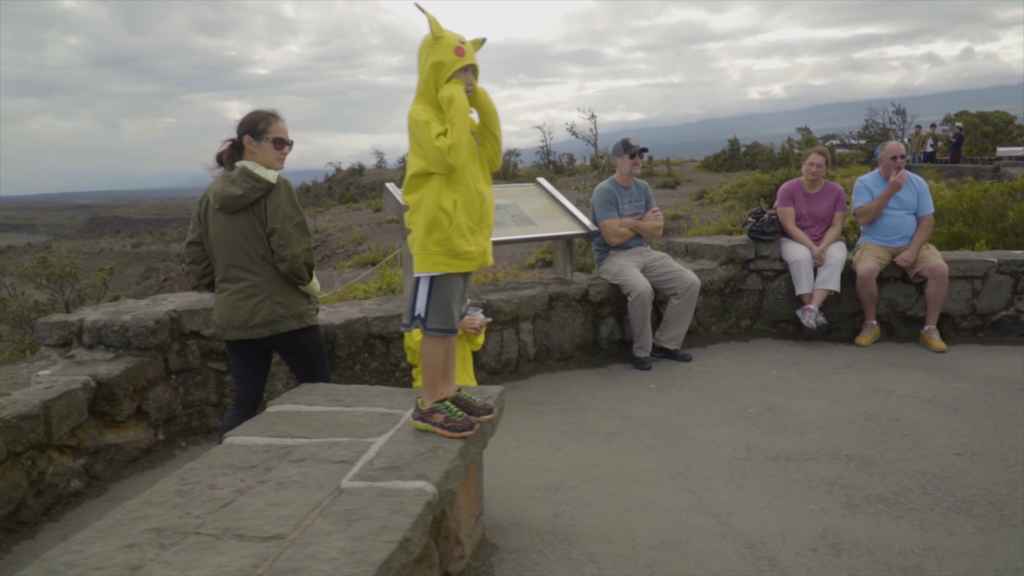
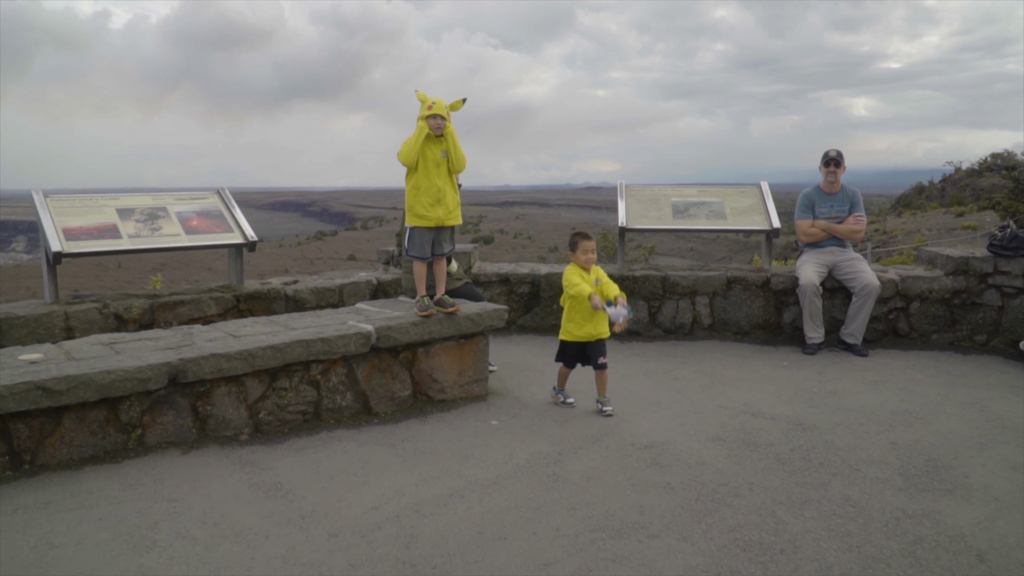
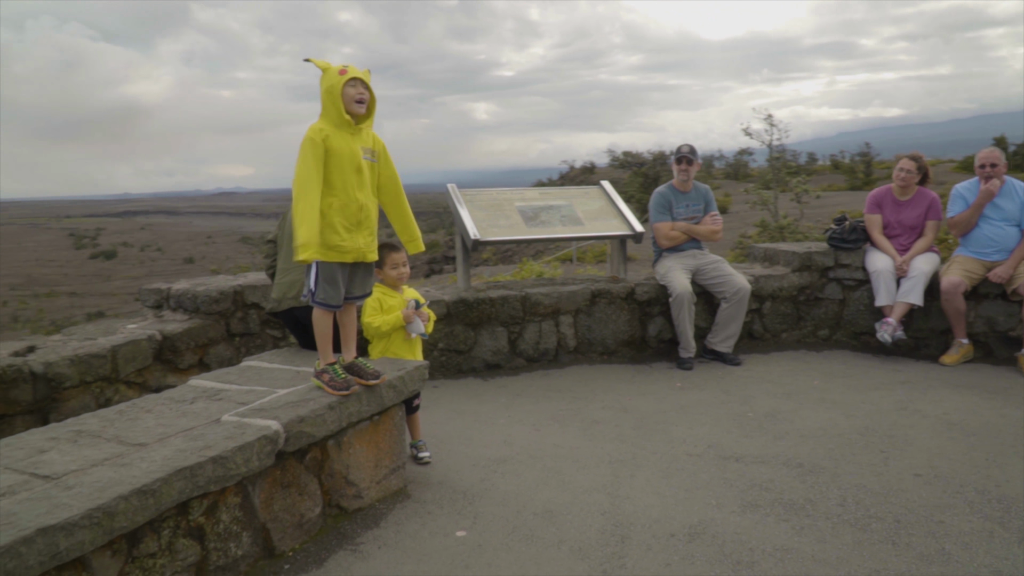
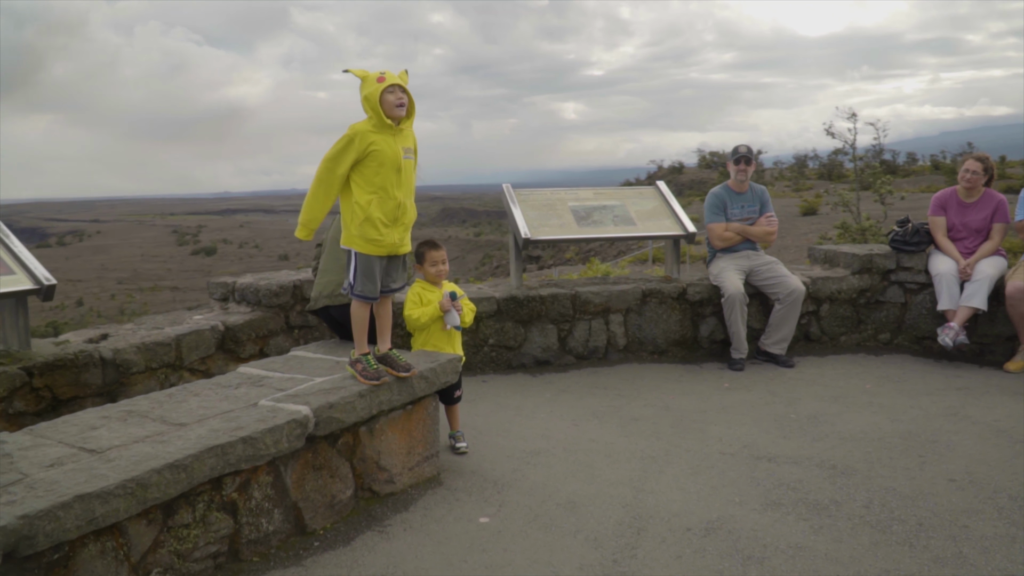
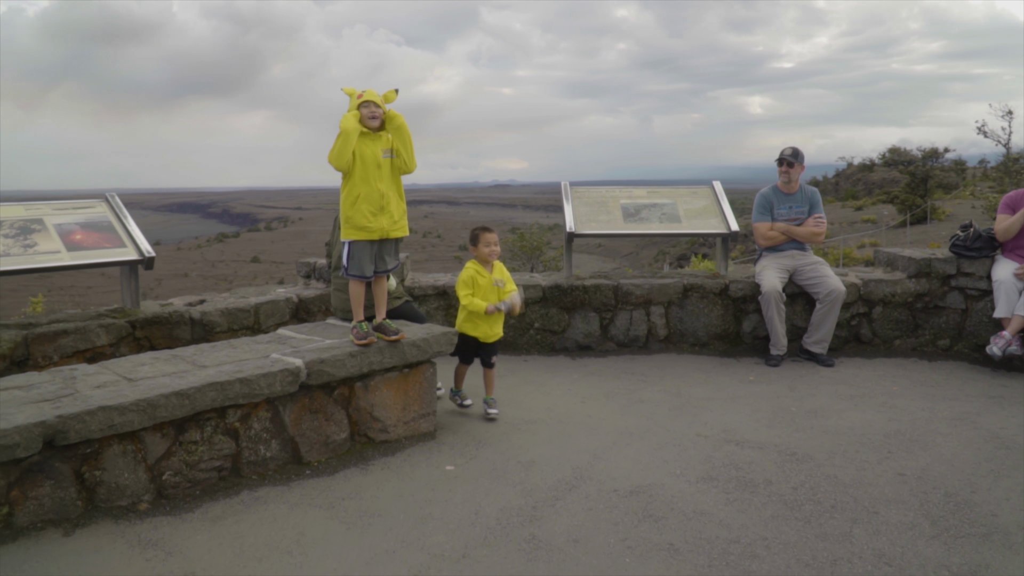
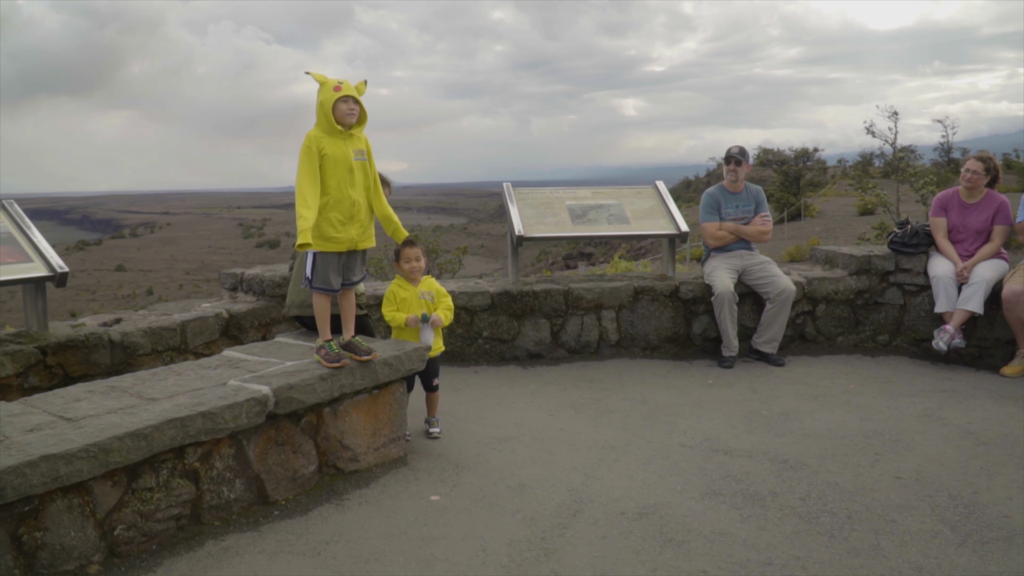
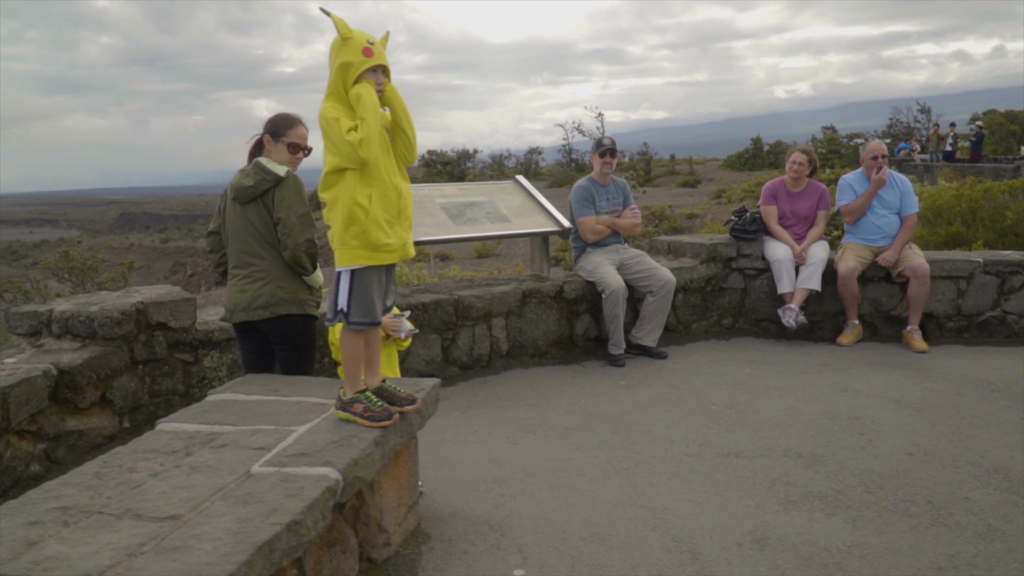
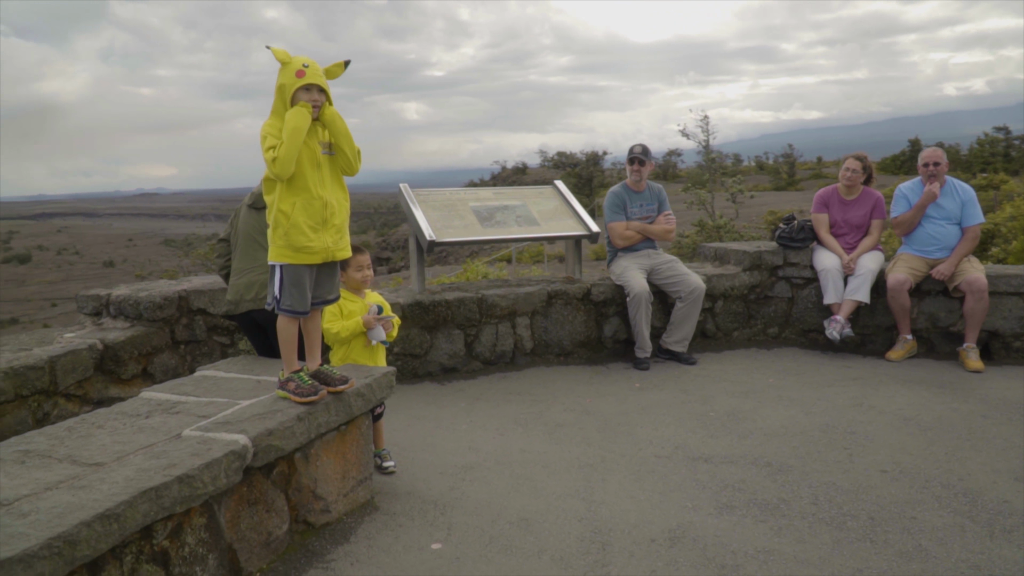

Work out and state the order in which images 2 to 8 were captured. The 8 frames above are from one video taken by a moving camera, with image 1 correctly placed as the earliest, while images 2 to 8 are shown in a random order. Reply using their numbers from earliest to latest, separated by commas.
7, 8, 3, 4, 6, 5, 2
